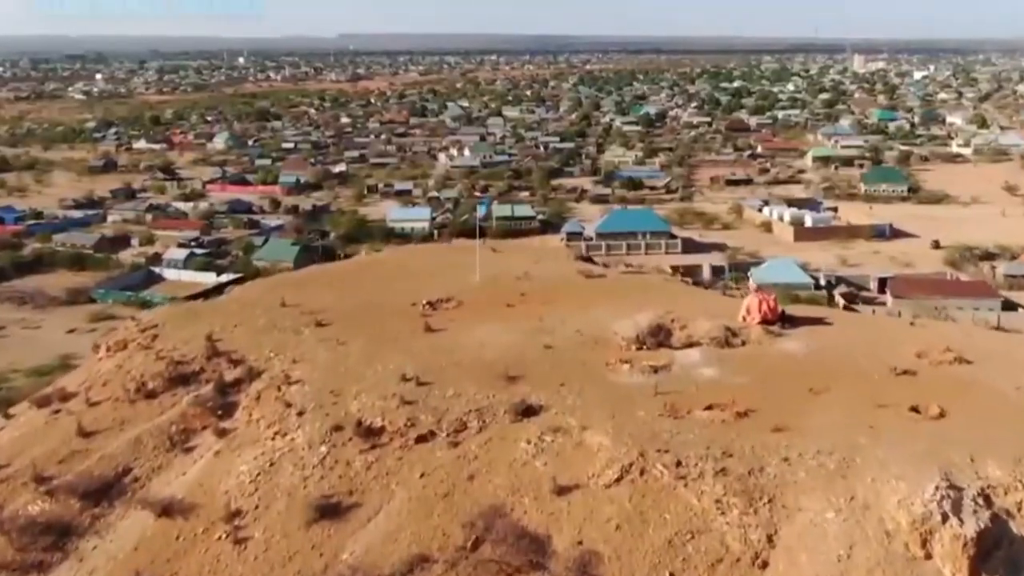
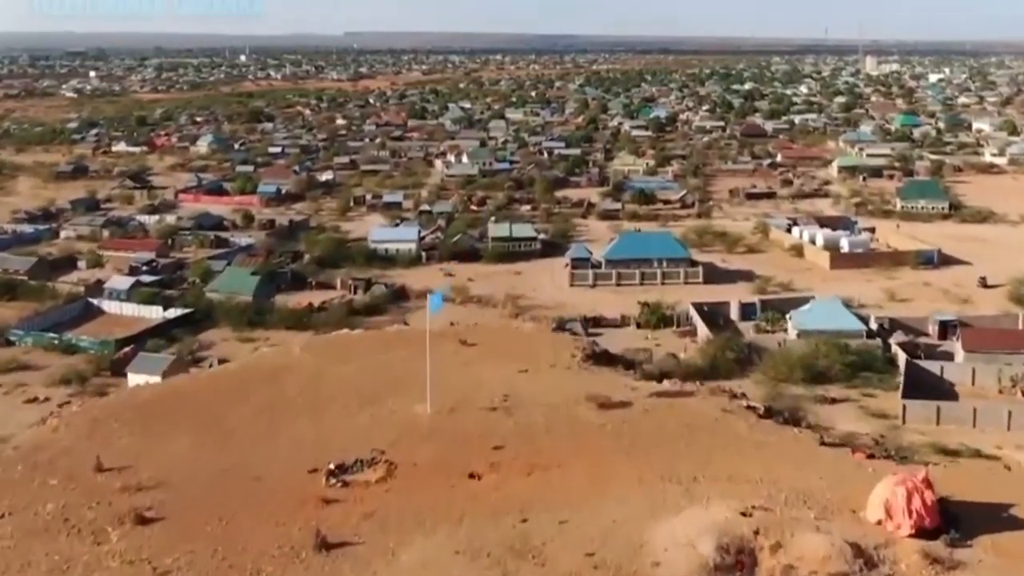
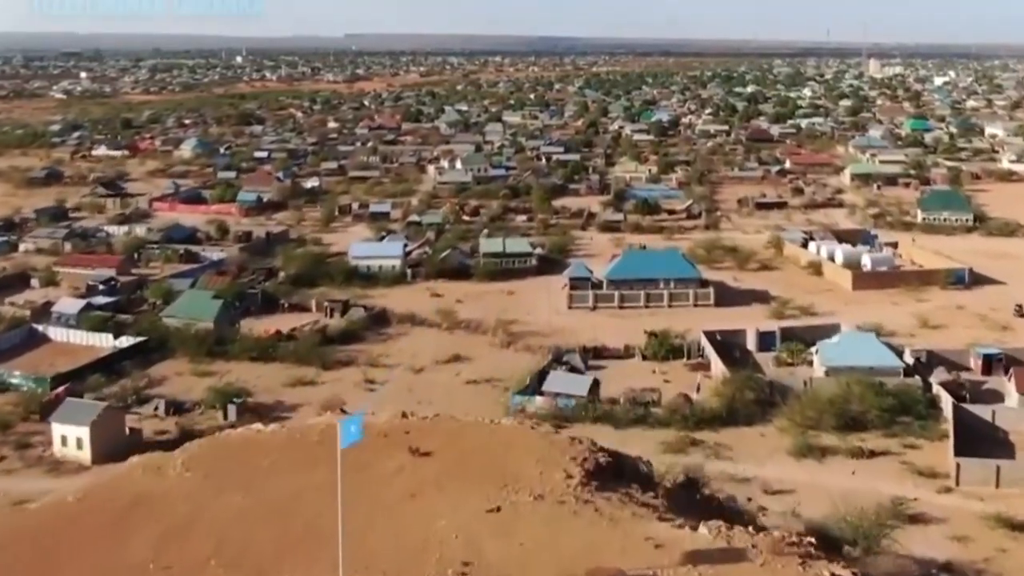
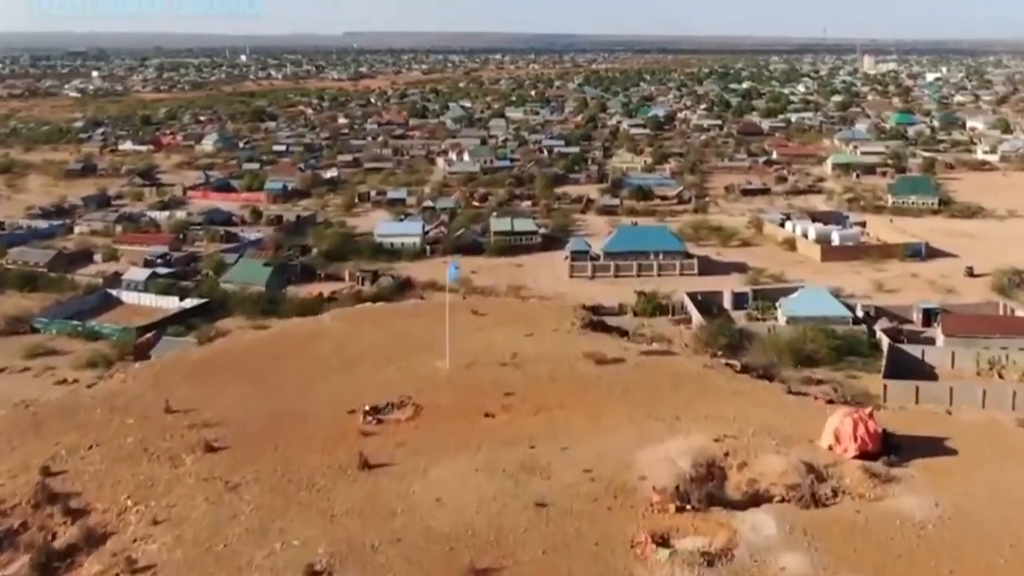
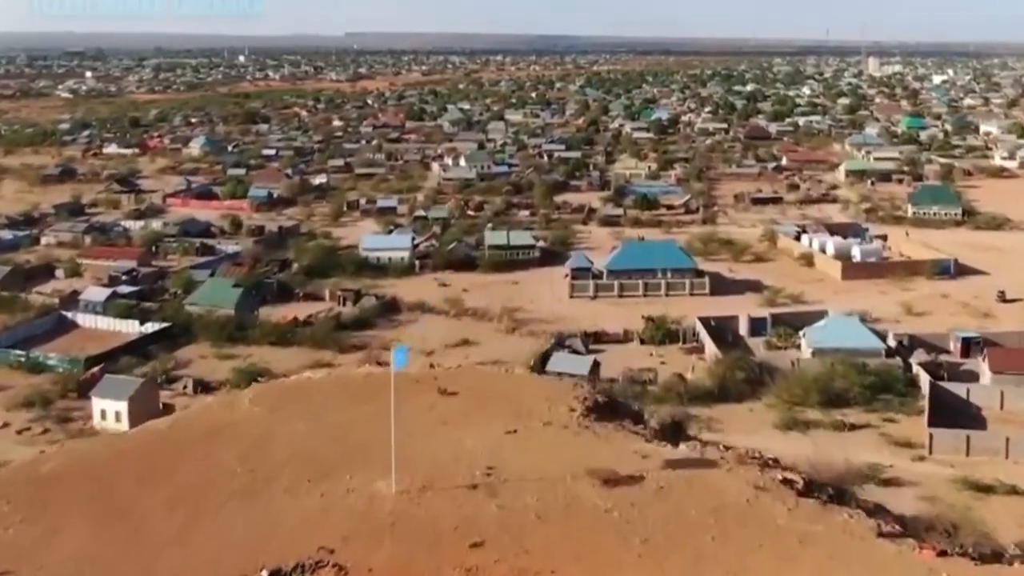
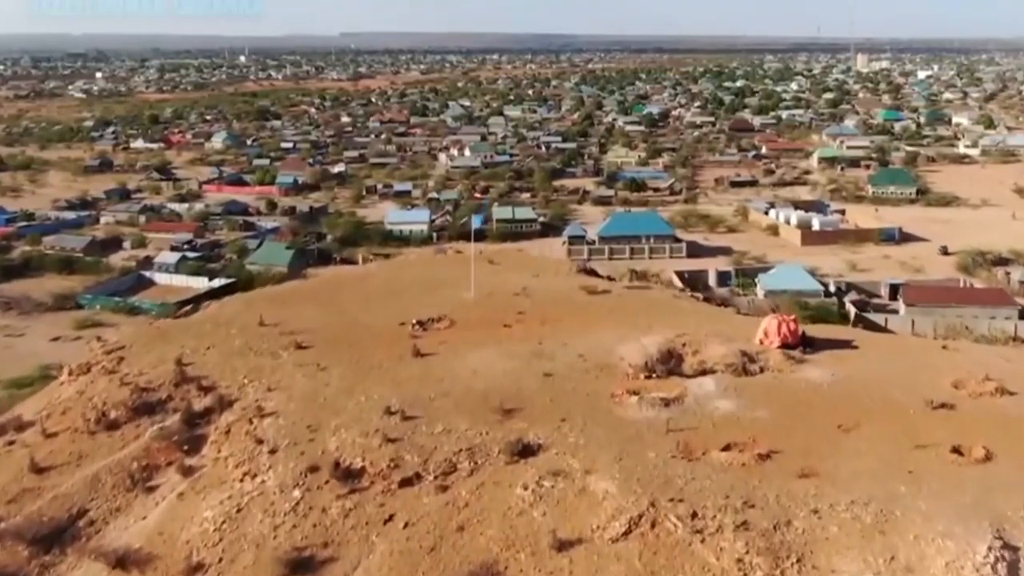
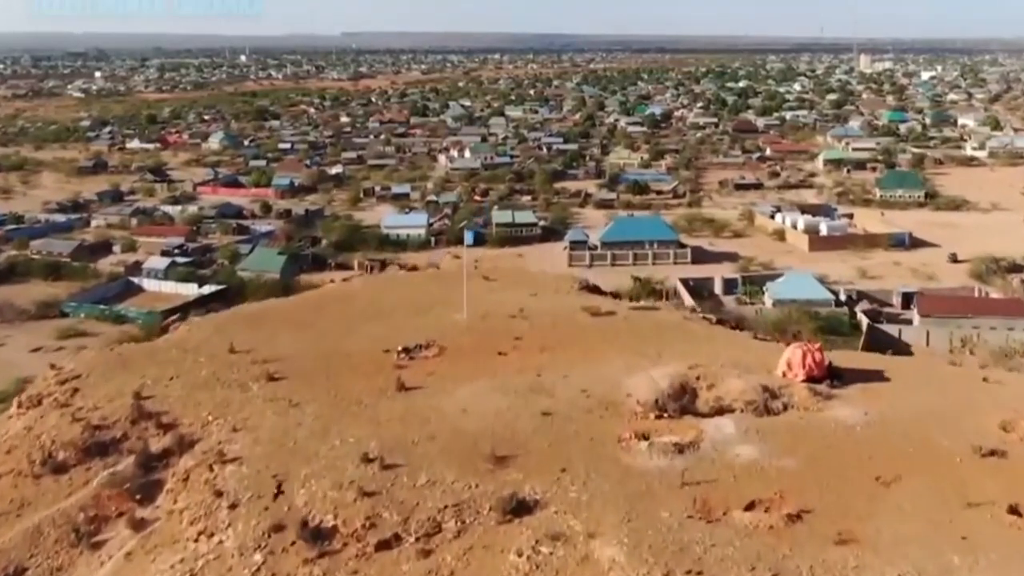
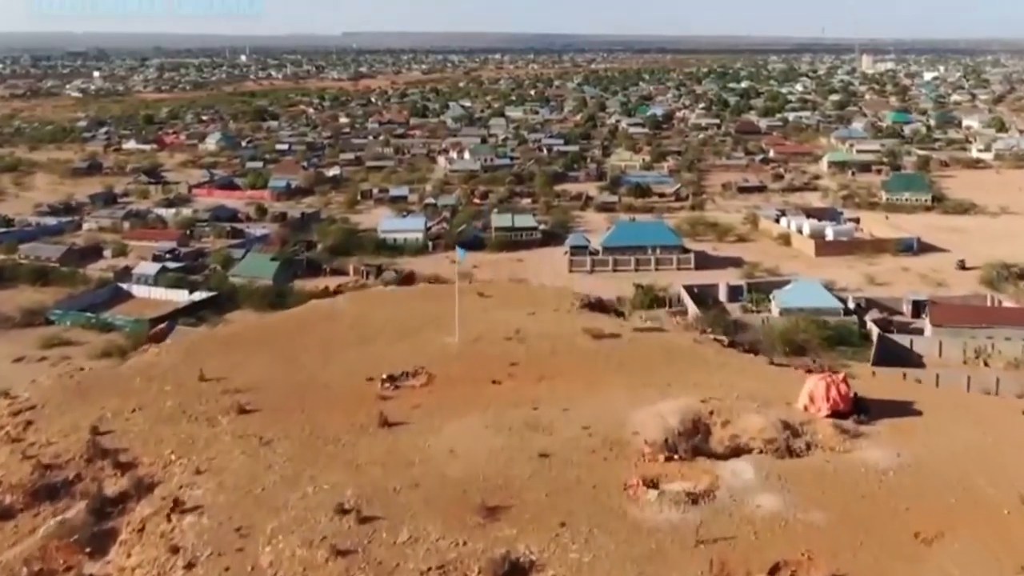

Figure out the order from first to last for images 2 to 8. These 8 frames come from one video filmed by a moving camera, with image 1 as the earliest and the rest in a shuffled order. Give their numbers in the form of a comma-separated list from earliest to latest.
6, 7, 8, 4, 2, 5, 3
